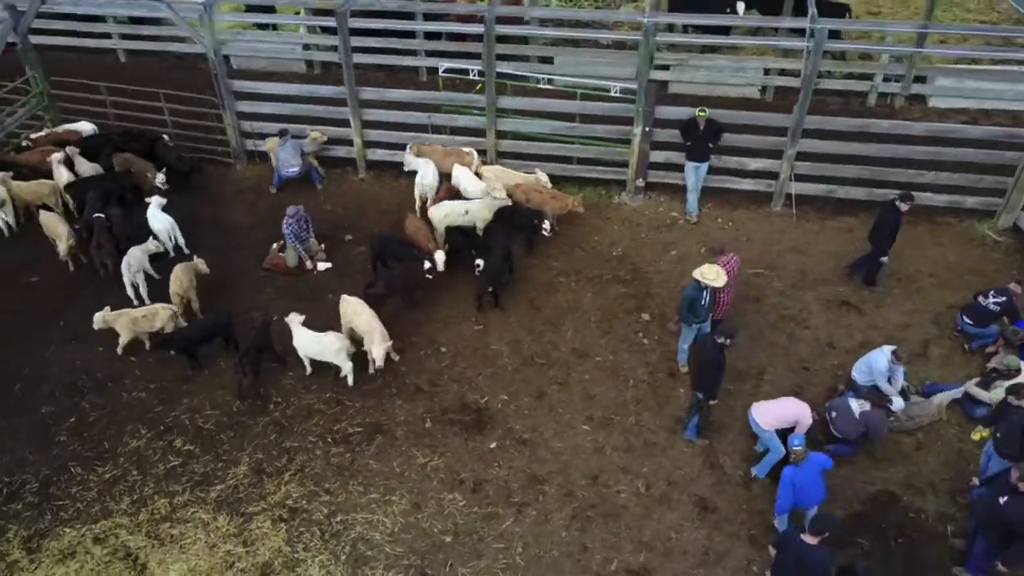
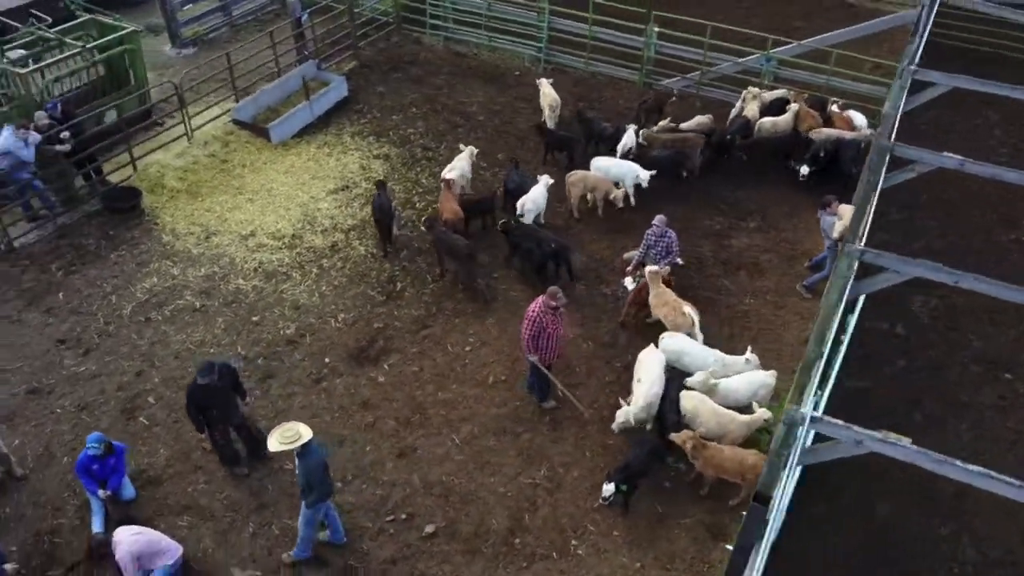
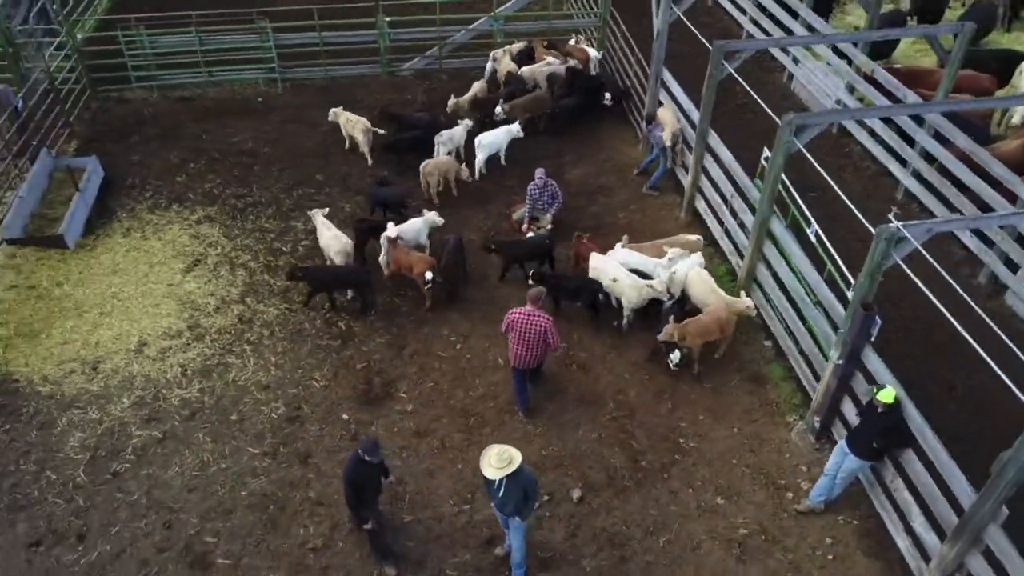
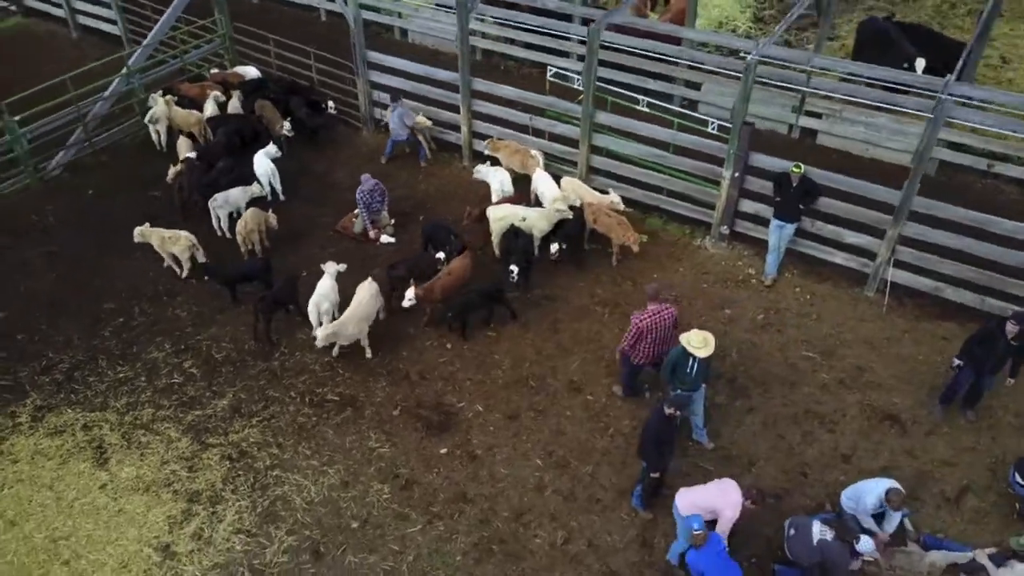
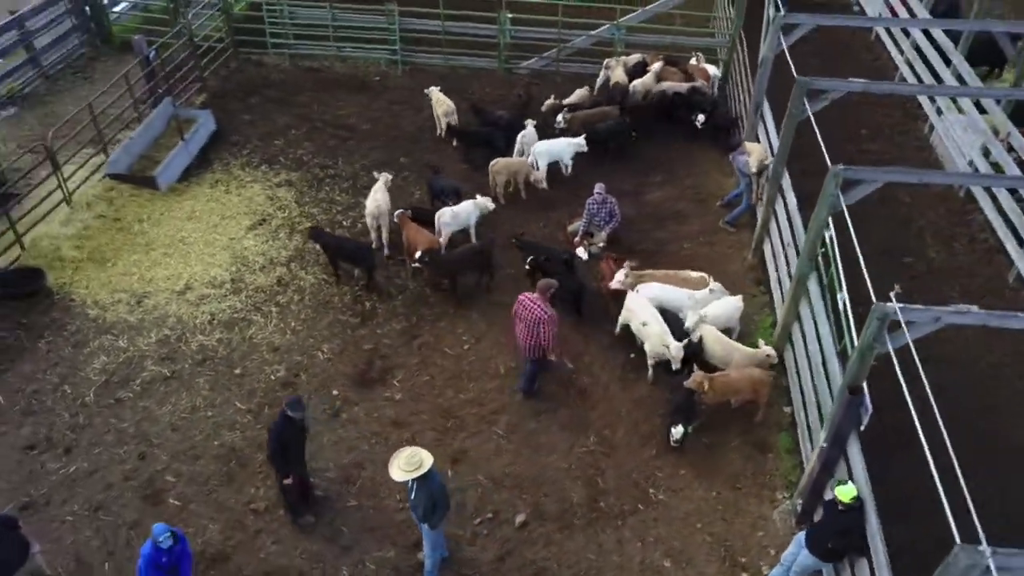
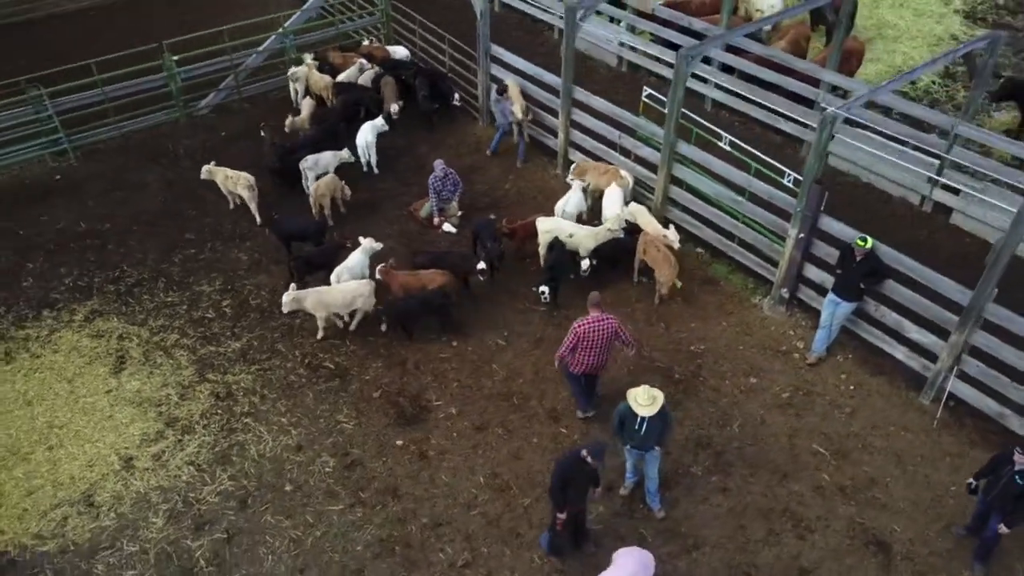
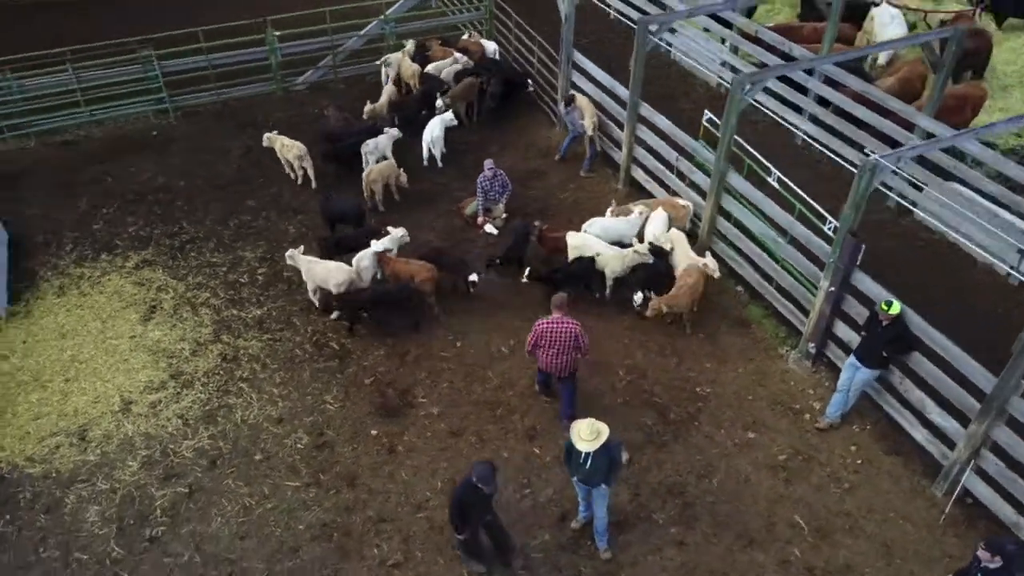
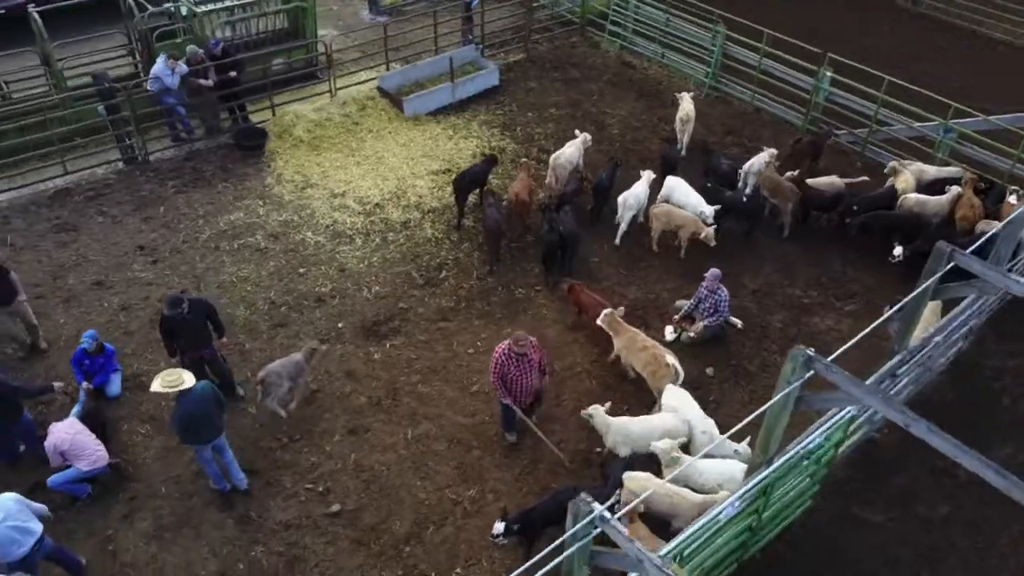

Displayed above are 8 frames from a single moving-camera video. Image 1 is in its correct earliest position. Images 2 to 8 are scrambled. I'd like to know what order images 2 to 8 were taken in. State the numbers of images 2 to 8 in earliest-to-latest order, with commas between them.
4, 6, 7, 3, 5, 2, 8
